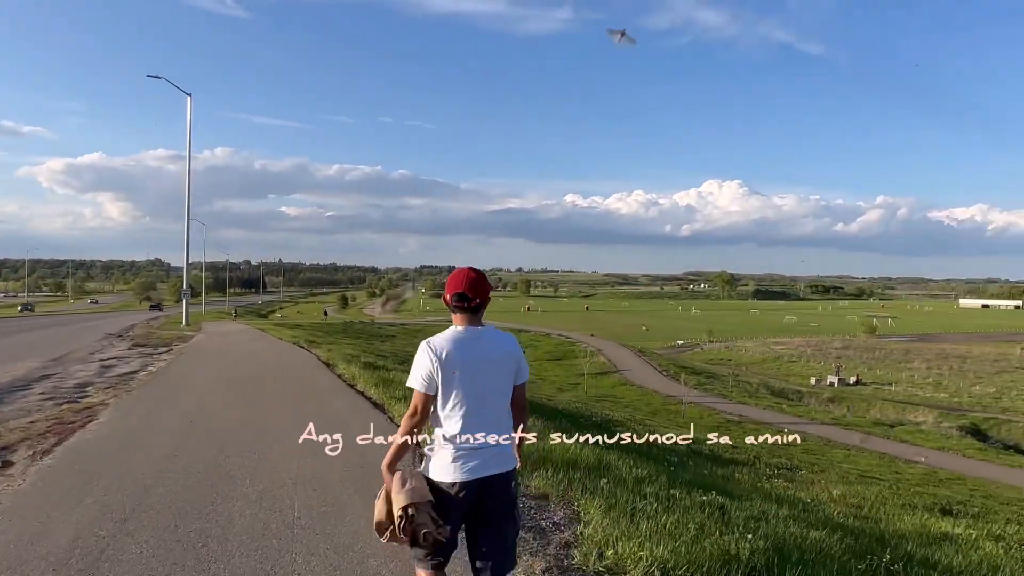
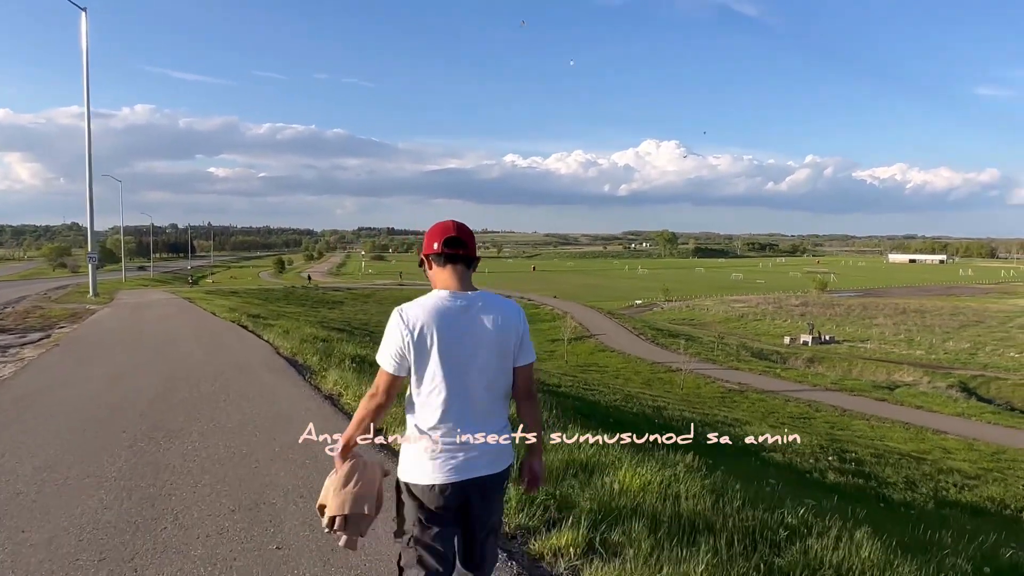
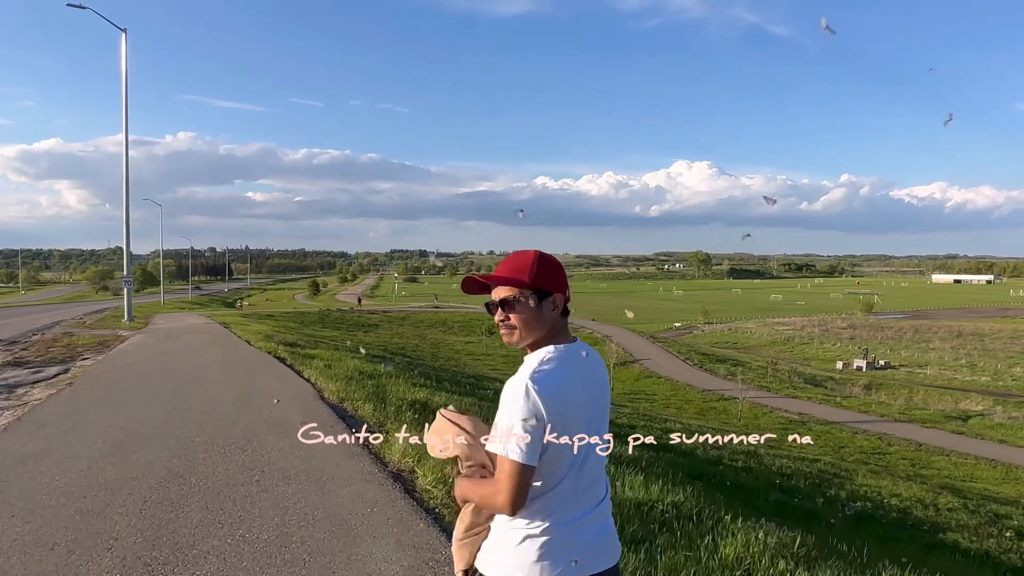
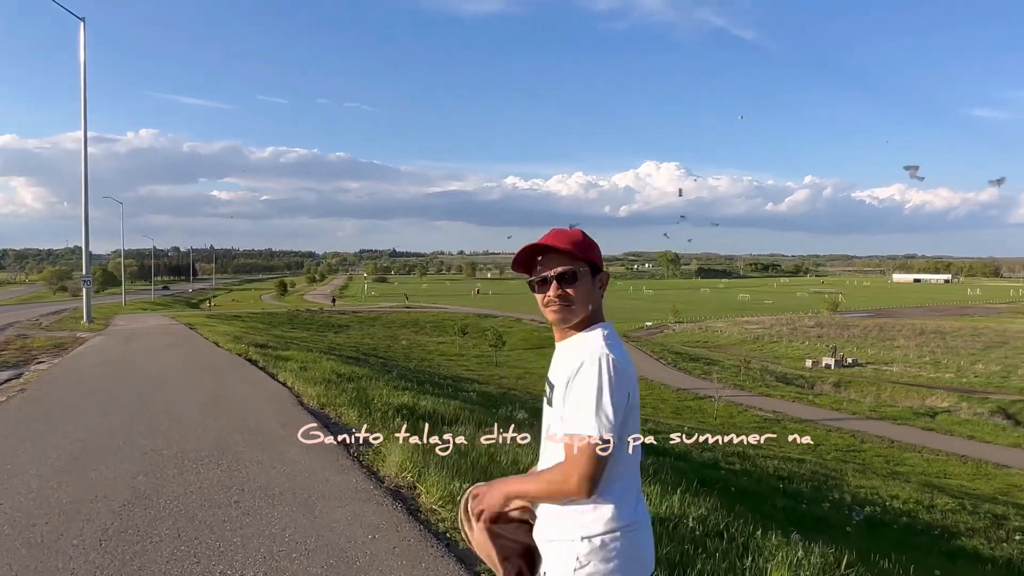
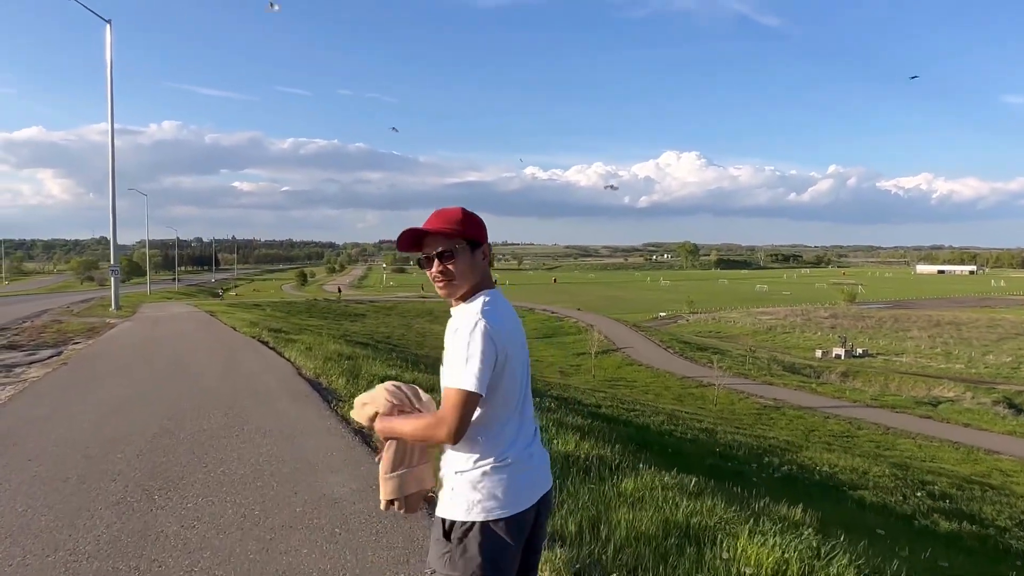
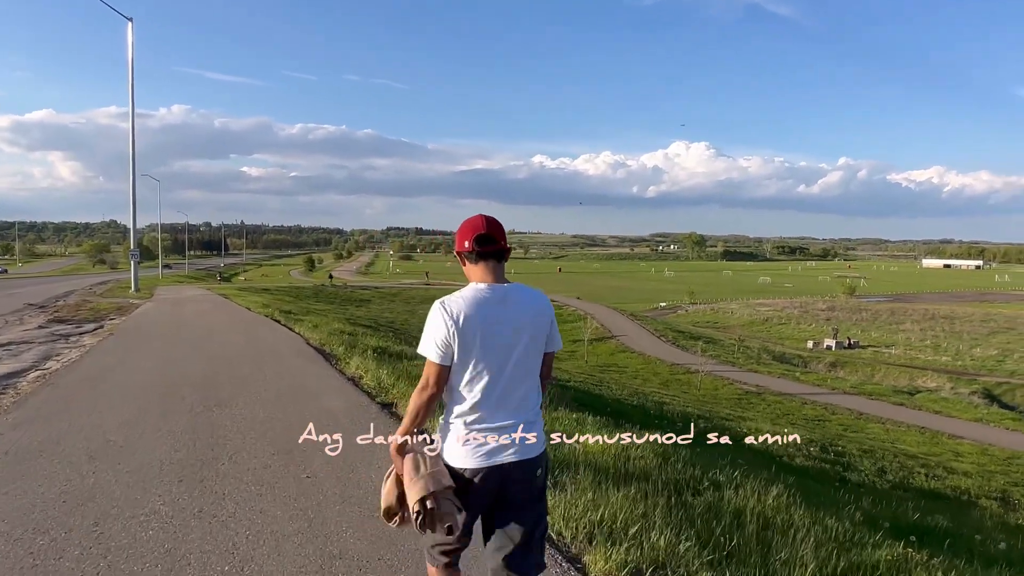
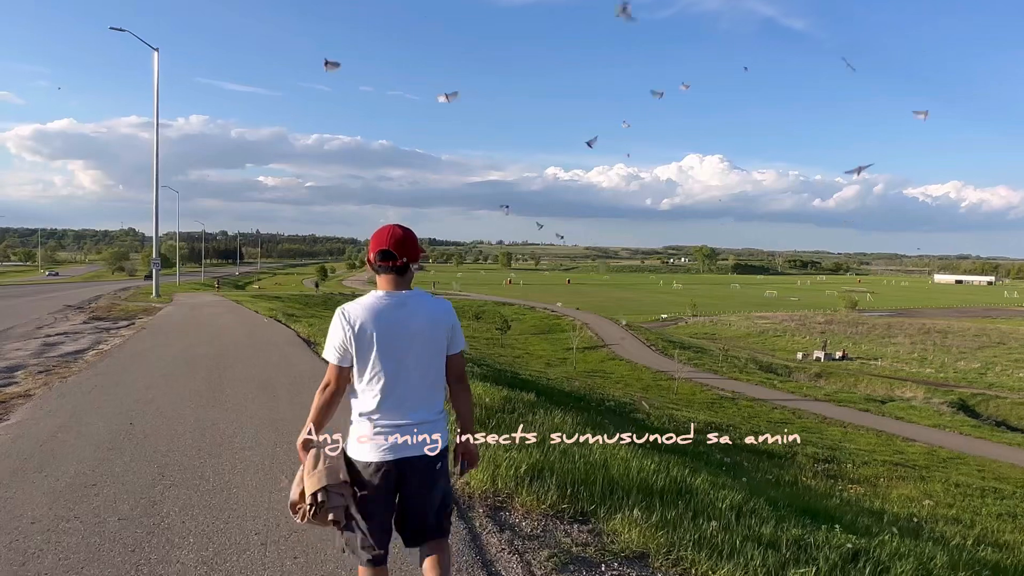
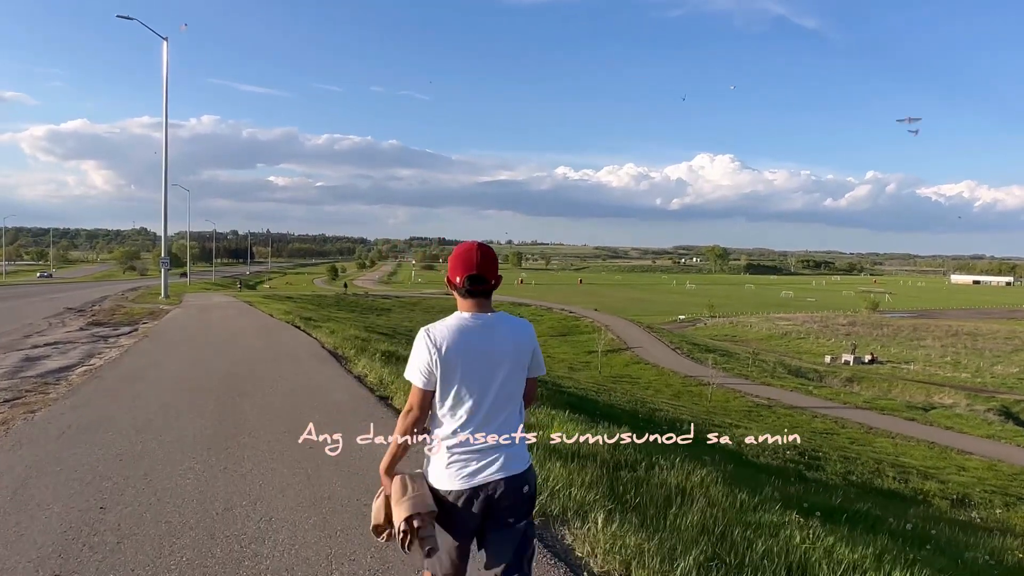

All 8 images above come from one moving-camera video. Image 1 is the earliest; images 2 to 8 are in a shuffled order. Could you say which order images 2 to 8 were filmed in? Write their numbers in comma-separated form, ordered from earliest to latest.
7, 8, 6, 2, 5, 3, 4
